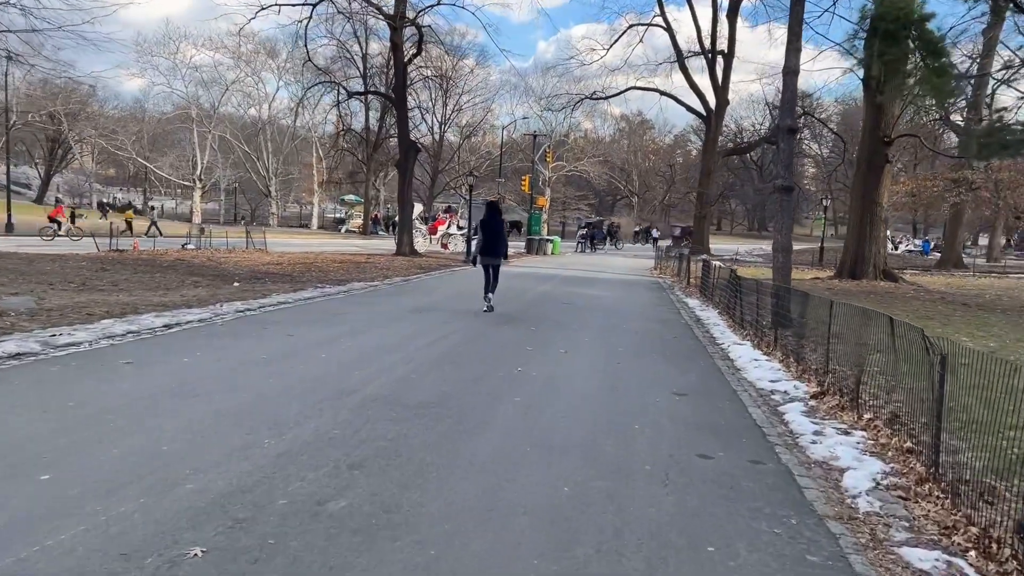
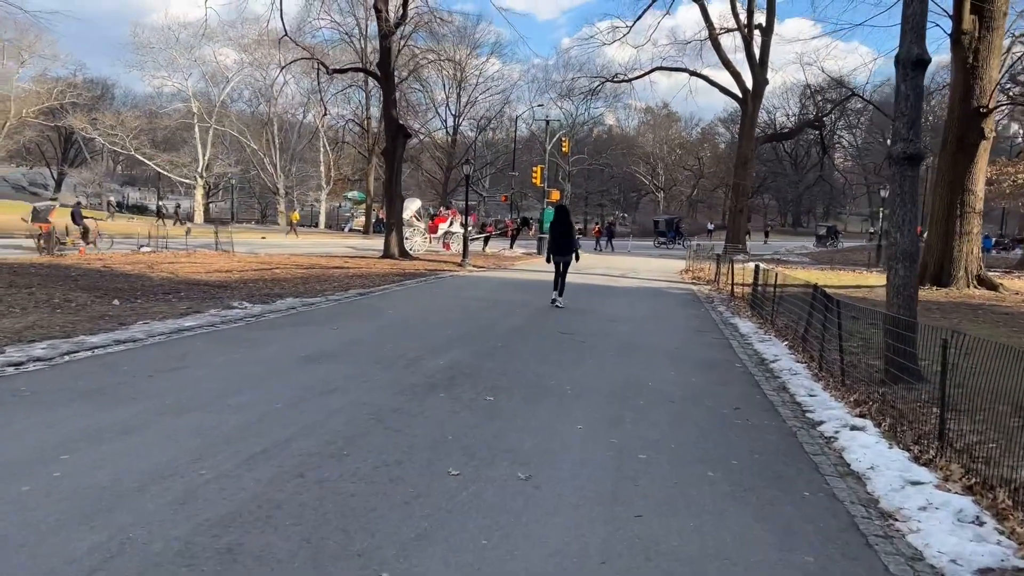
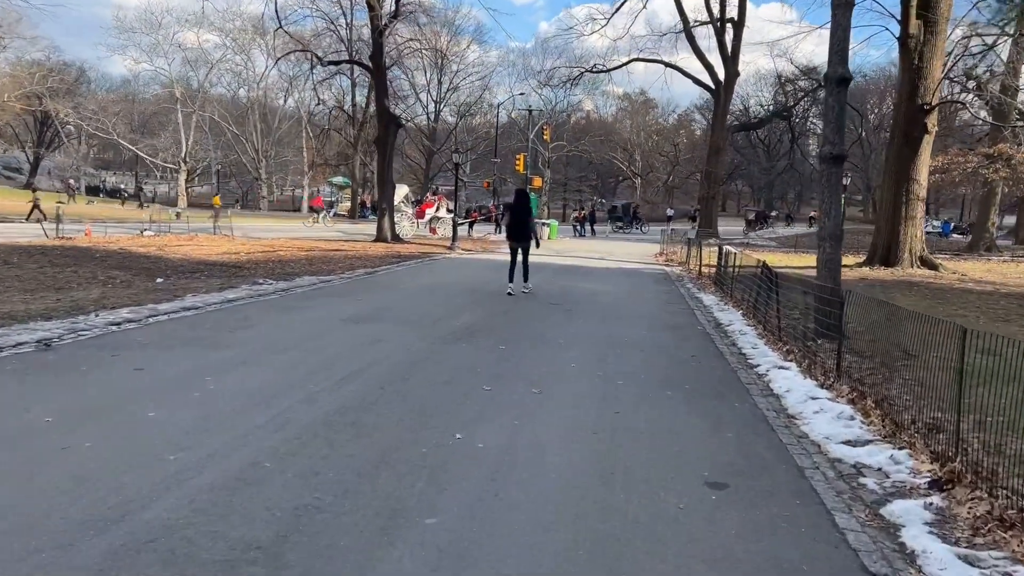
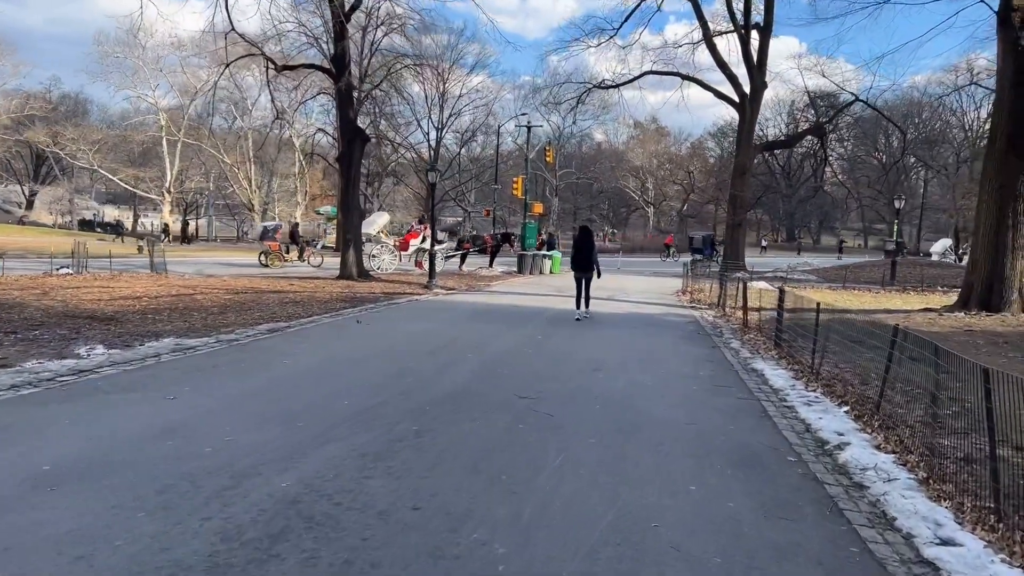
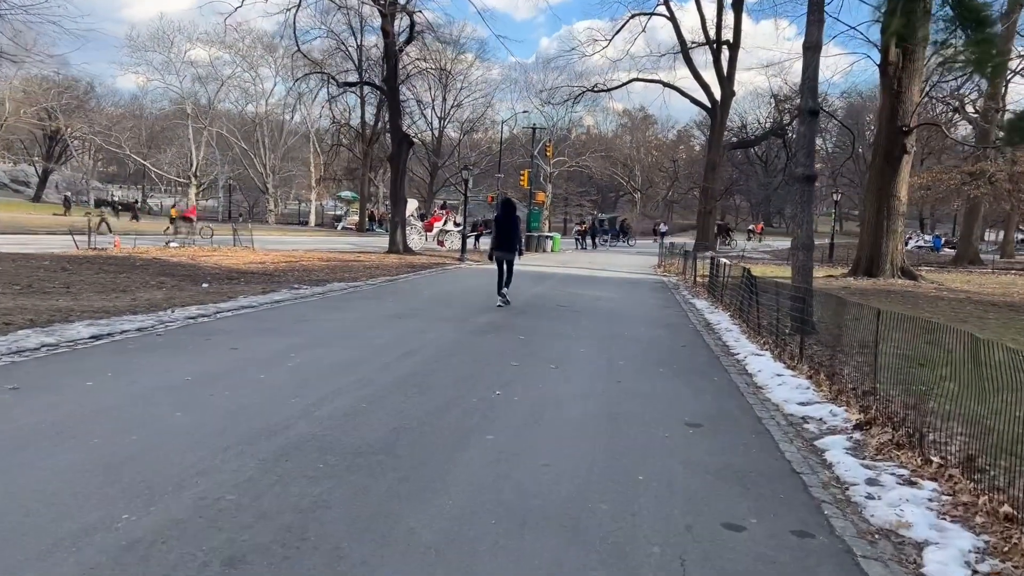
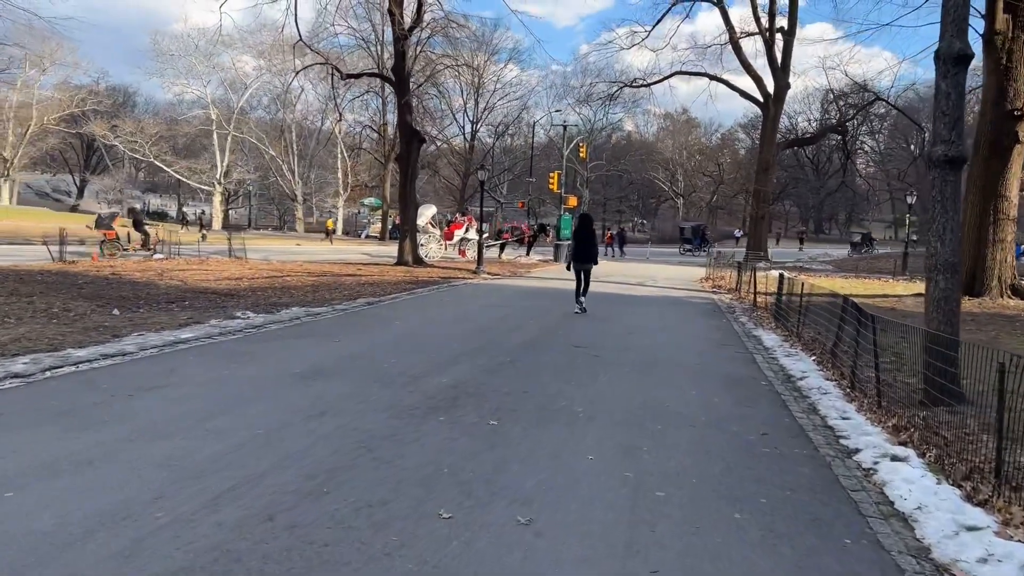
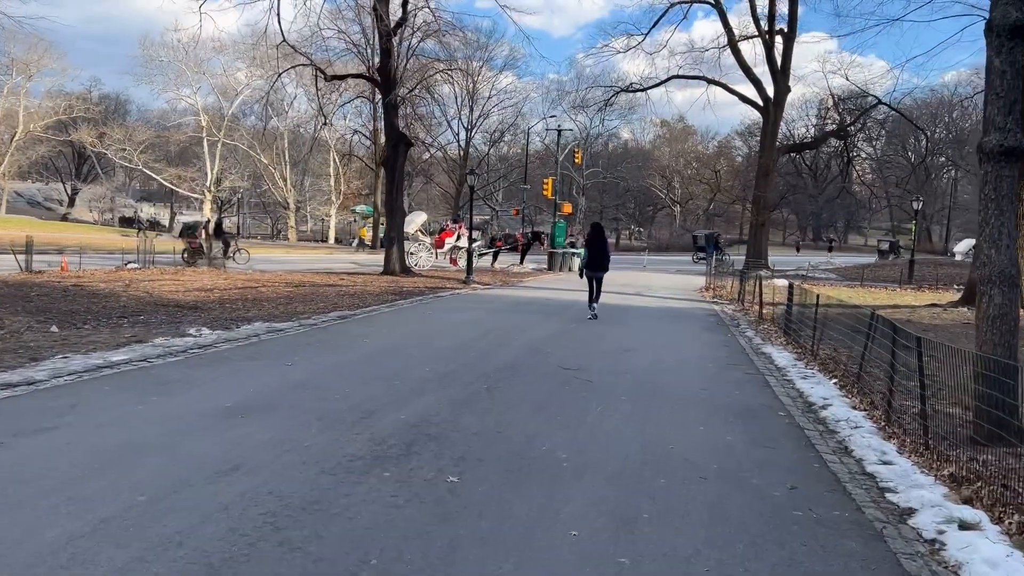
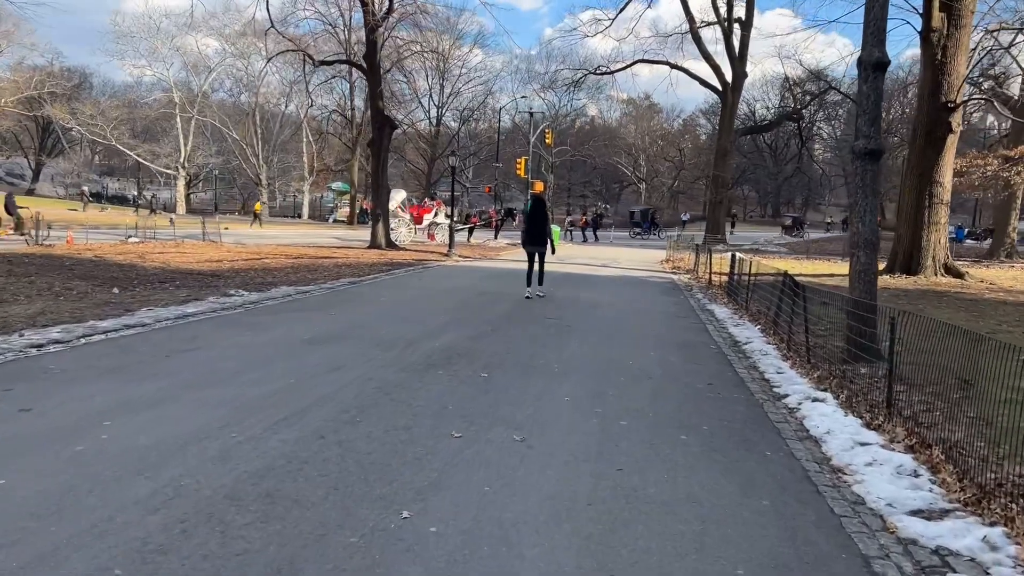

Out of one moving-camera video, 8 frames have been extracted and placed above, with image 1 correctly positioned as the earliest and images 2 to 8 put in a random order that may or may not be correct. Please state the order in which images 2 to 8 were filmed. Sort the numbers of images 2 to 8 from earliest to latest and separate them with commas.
5, 3, 8, 2, 6, 7, 4
